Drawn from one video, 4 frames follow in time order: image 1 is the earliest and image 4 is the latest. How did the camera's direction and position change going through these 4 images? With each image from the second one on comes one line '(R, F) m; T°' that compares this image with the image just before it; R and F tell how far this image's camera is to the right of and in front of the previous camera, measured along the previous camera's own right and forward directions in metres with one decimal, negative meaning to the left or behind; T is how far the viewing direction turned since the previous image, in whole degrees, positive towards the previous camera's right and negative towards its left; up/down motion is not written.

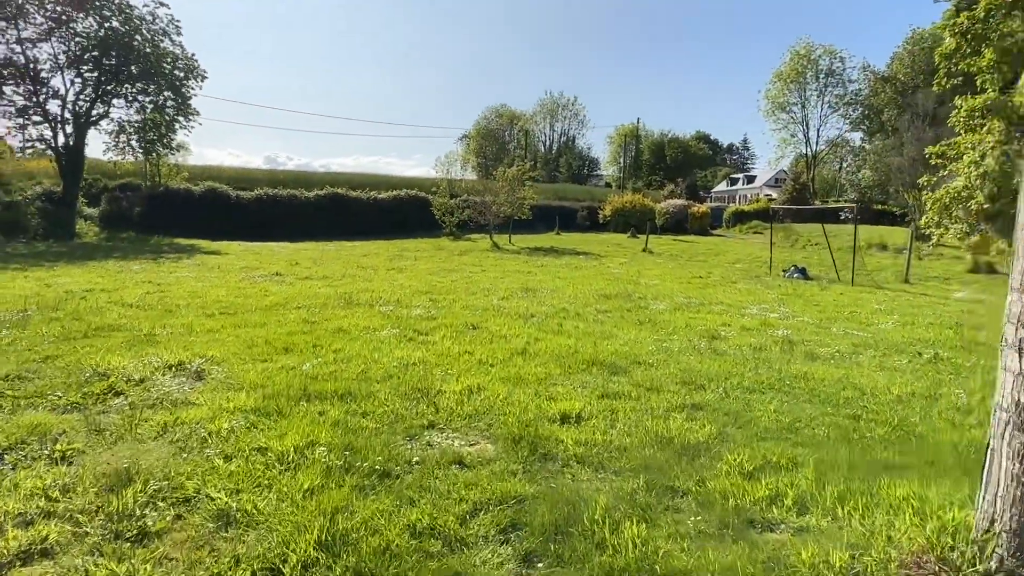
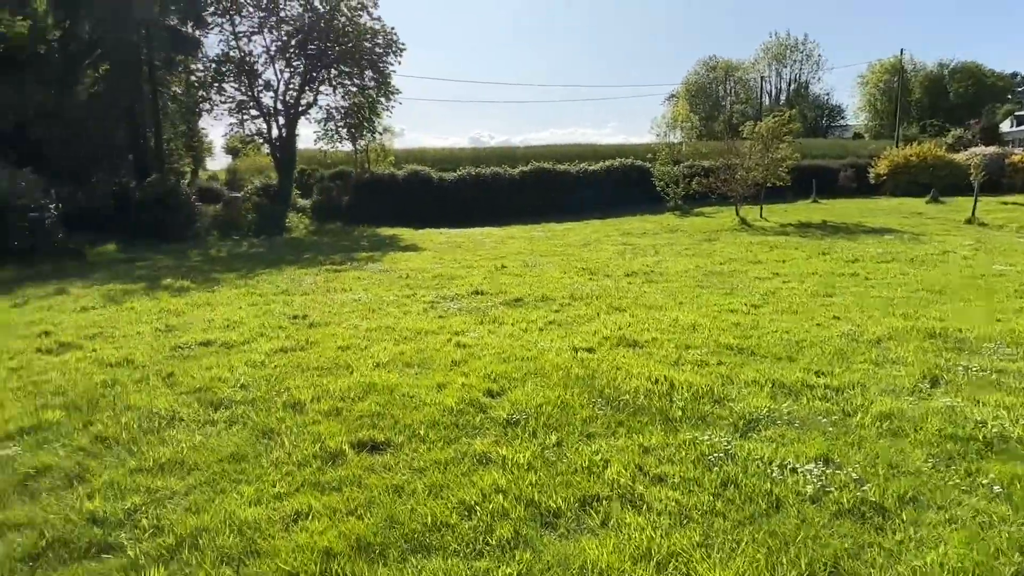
(-1.8, +5.3) m; -18°
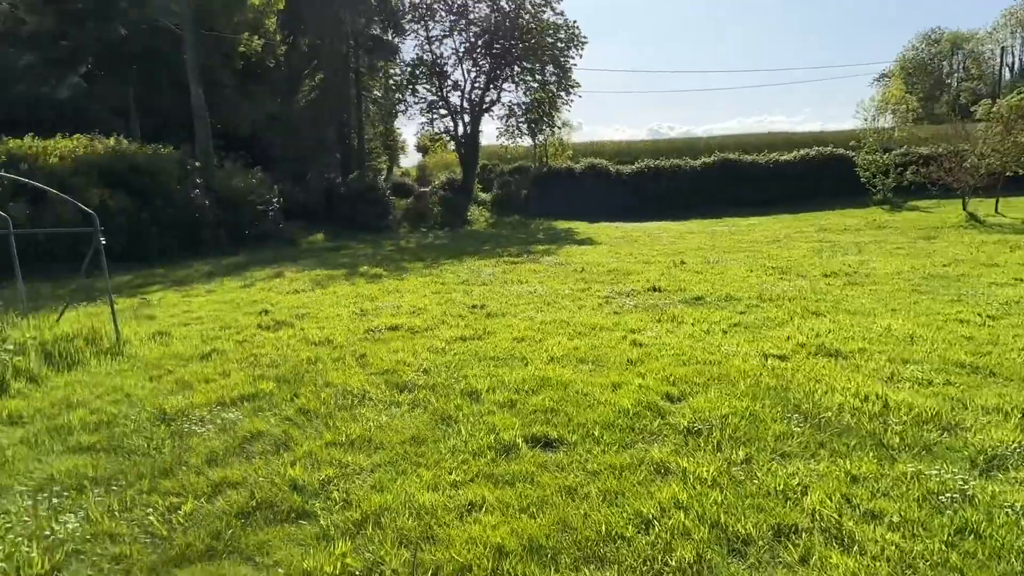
(-0.1, +0.2) m; -15°
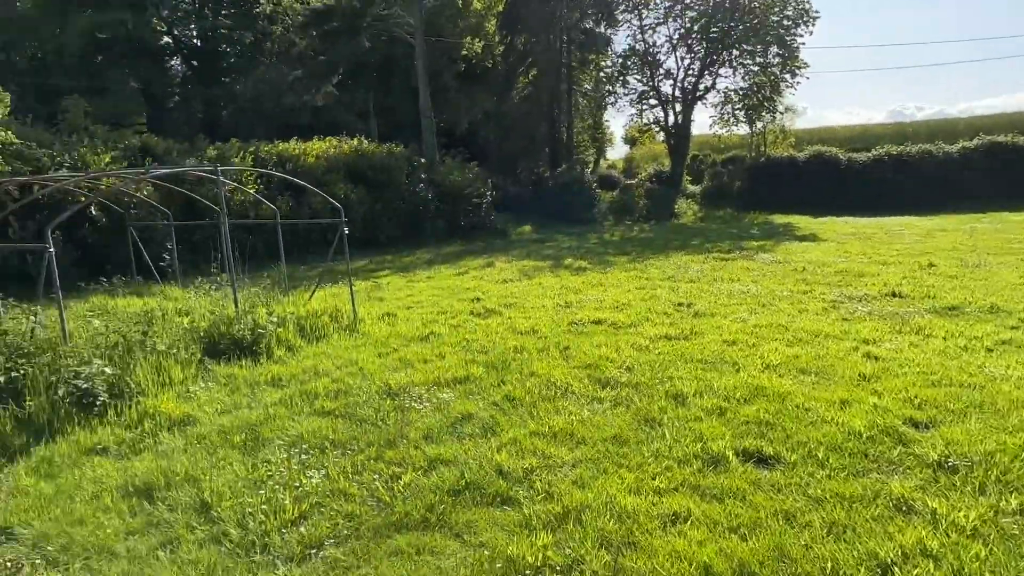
(-0.1, +0.1) m; -18°
